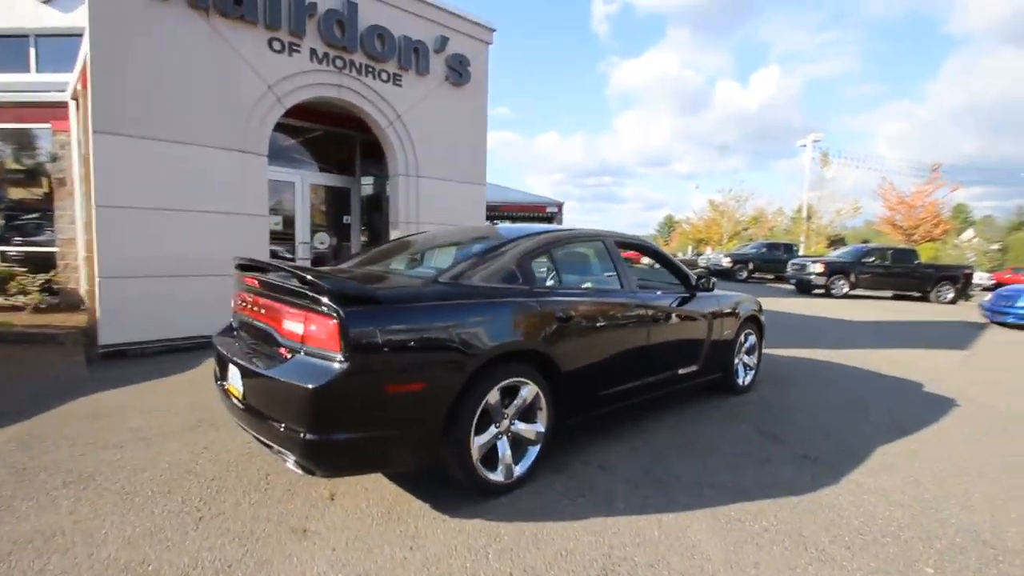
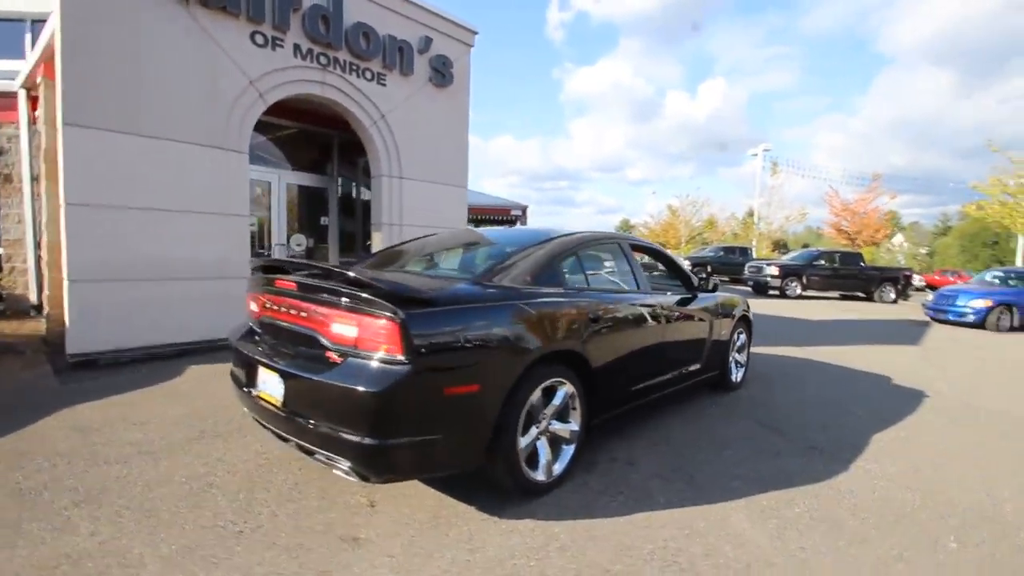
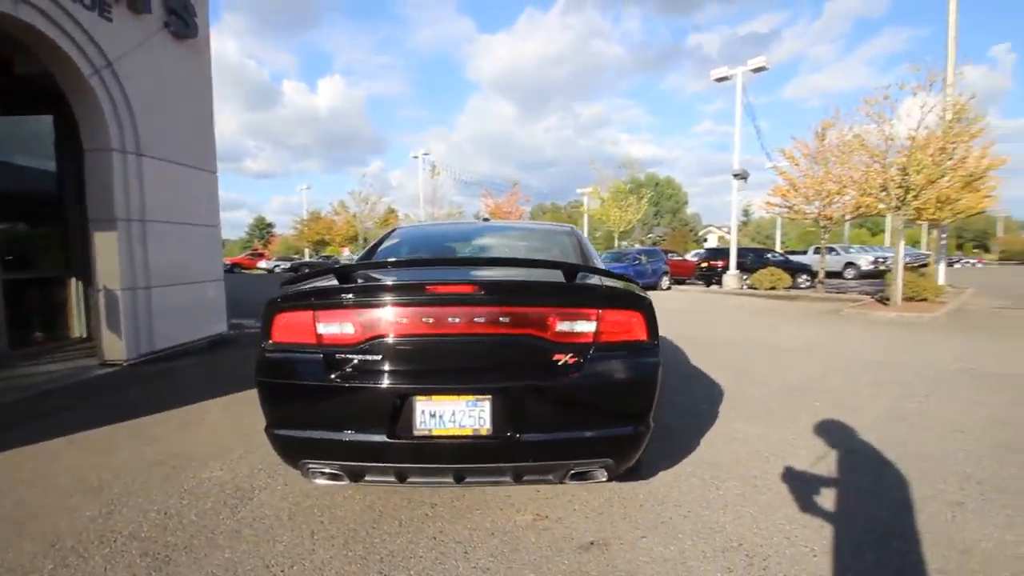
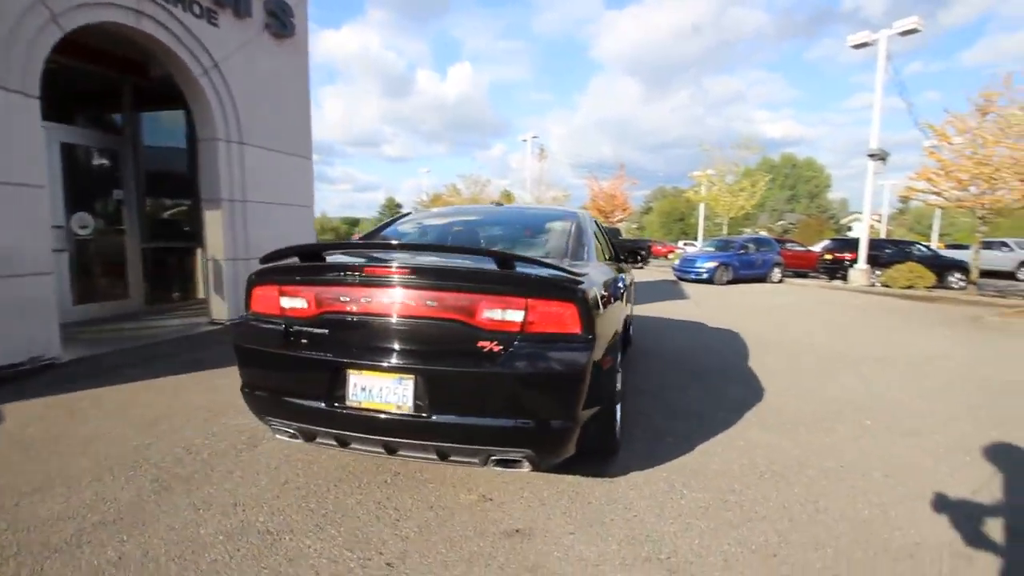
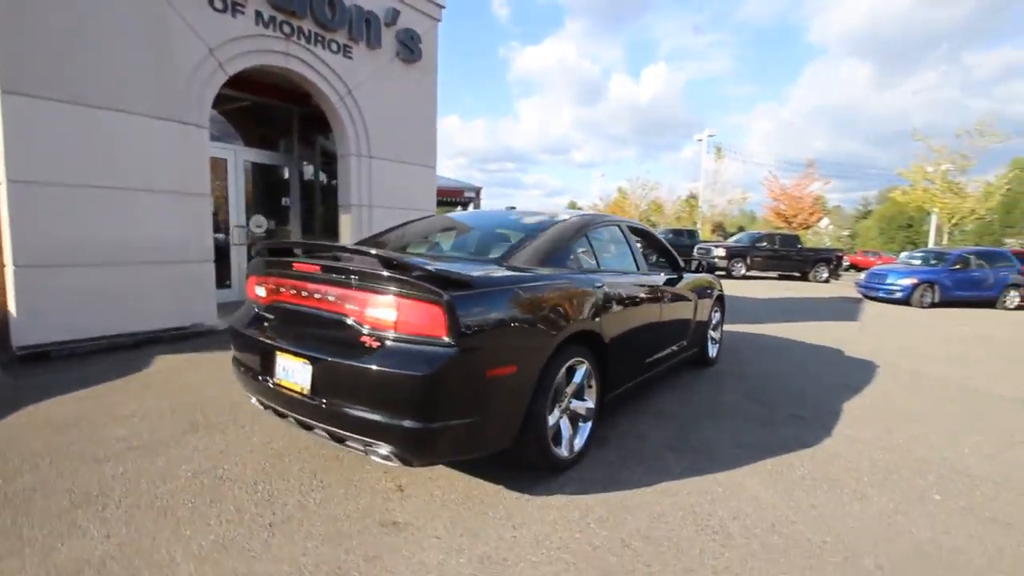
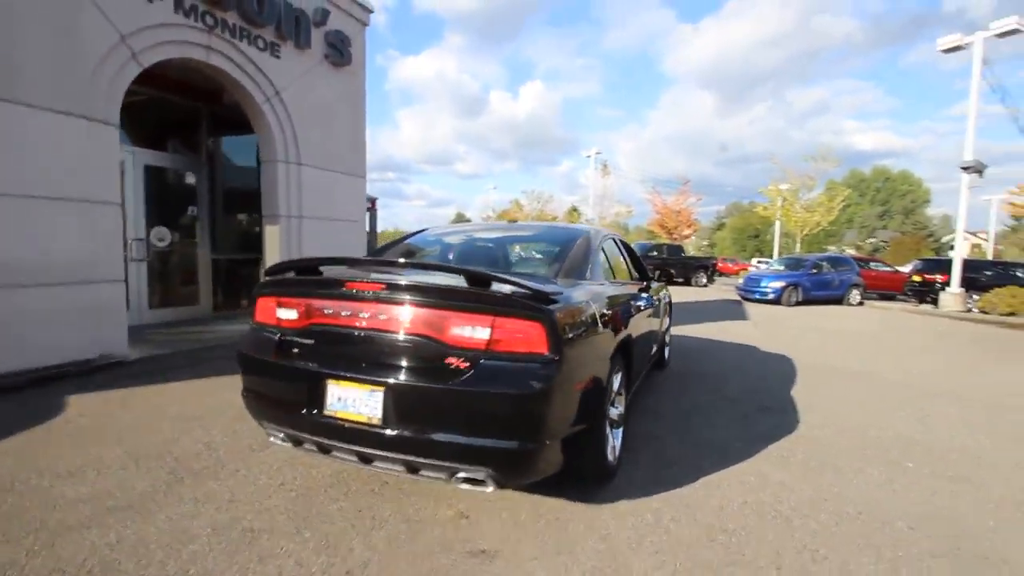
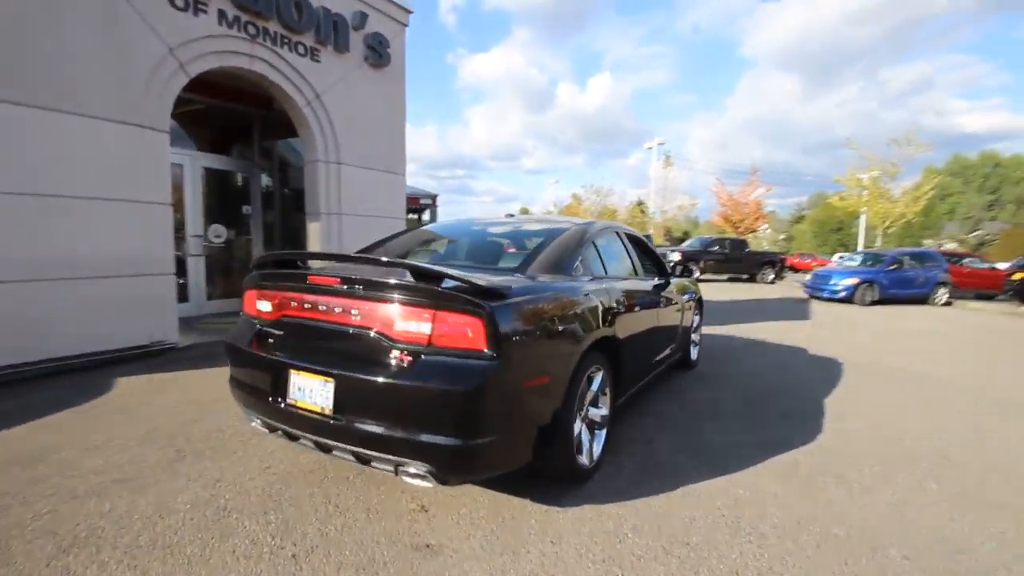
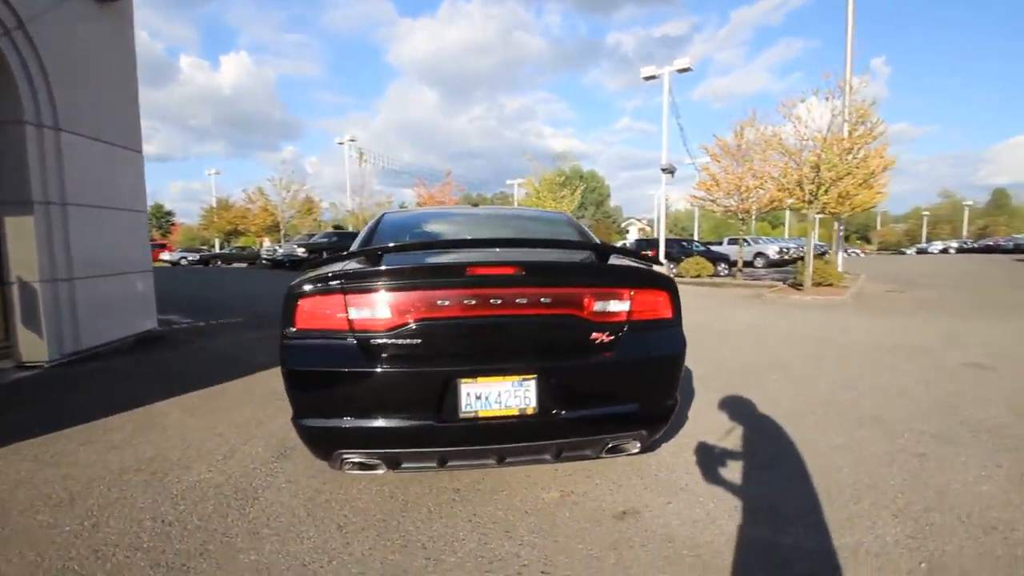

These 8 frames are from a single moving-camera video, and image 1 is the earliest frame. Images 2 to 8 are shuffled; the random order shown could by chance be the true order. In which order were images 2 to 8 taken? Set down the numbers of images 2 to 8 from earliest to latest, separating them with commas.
2, 5, 7, 6, 4, 3, 8
